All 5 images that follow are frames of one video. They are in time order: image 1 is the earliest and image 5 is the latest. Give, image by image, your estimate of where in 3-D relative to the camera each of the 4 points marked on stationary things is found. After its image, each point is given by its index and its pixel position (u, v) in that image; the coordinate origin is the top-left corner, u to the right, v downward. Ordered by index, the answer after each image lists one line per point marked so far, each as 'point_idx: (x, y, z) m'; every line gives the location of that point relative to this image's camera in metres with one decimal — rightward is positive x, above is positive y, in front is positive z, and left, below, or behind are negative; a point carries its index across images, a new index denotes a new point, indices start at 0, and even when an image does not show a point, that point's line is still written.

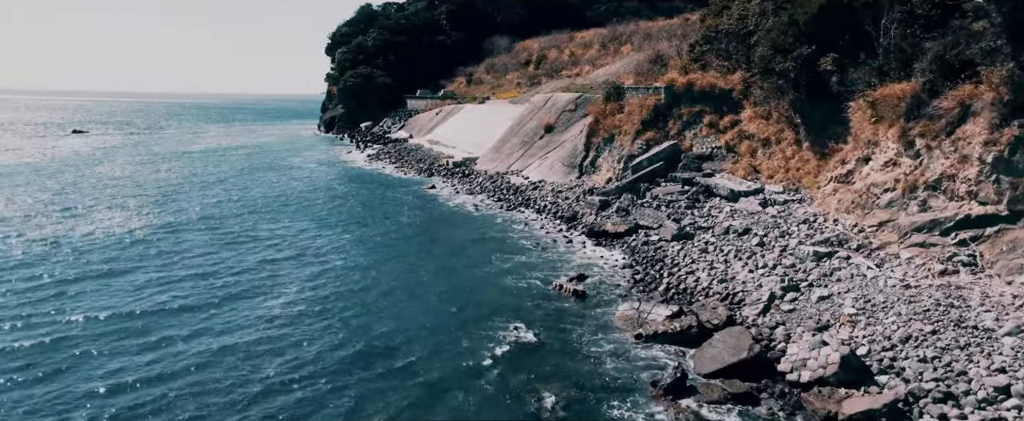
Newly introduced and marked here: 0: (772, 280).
0: (+7.9, -2.1, +19.3) m
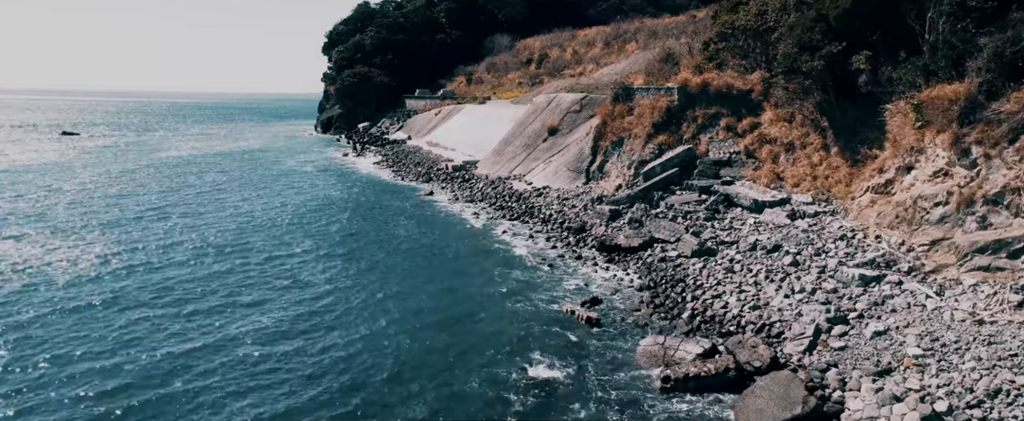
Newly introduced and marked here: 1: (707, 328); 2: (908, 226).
0: (+8.0, -2.6, +17.0) m
1: (+5.5, -3.3, +18.2) m
2: (+12.2, -0.5, +19.7) m
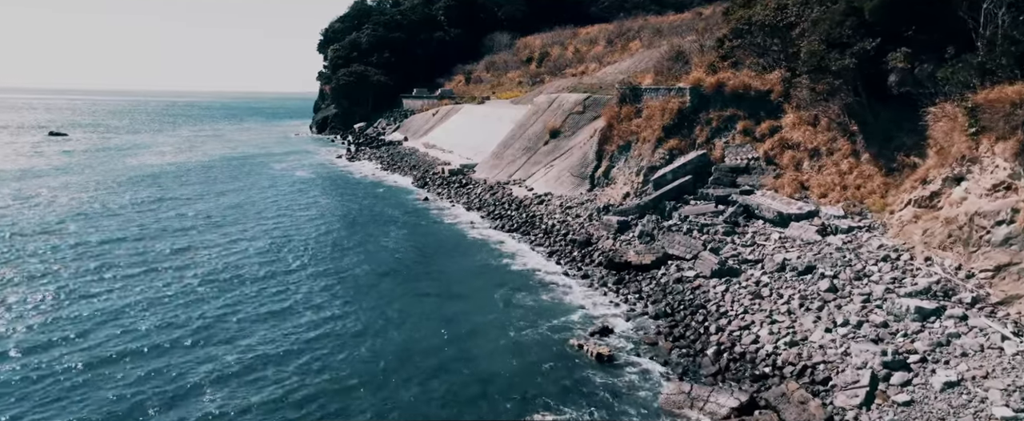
0: (+8.0, -3.1, +14.5) m
1: (+5.5, -3.8, +15.7) m
2: (+12.2, -1.0, +17.2) m
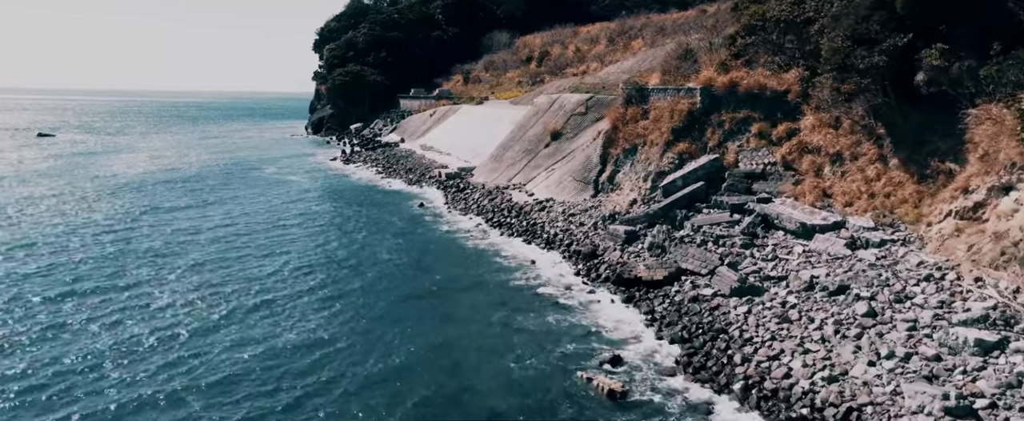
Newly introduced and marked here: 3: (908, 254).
0: (+8.0, -3.5, +12.6) m
1: (+5.5, -4.2, +13.8) m
2: (+12.2, -1.4, +15.3) m
3: (+11.4, -1.3, +18.5) m
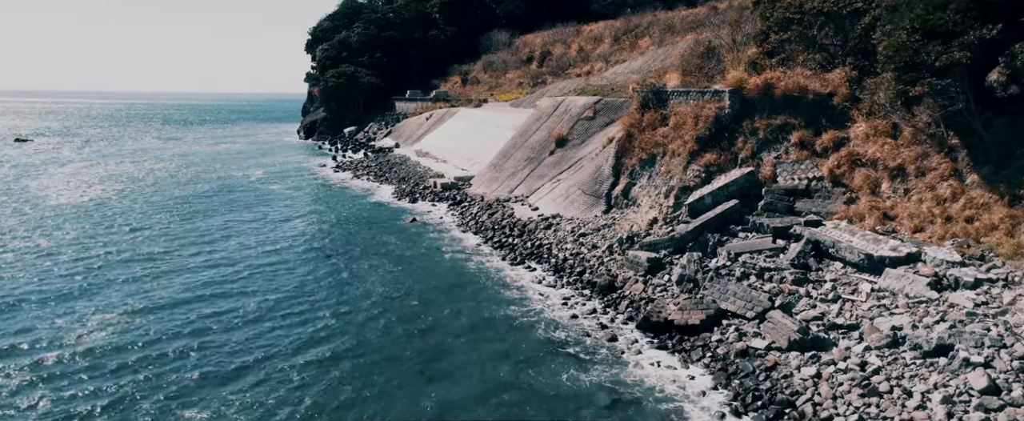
0: (+8.2, -4.3, +8.7) m
1: (+5.7, -5.0, +9.9) m
2: (+12.3, -2.2, +11.5) m
3: (+11.6, -2.1, +14.7) m
